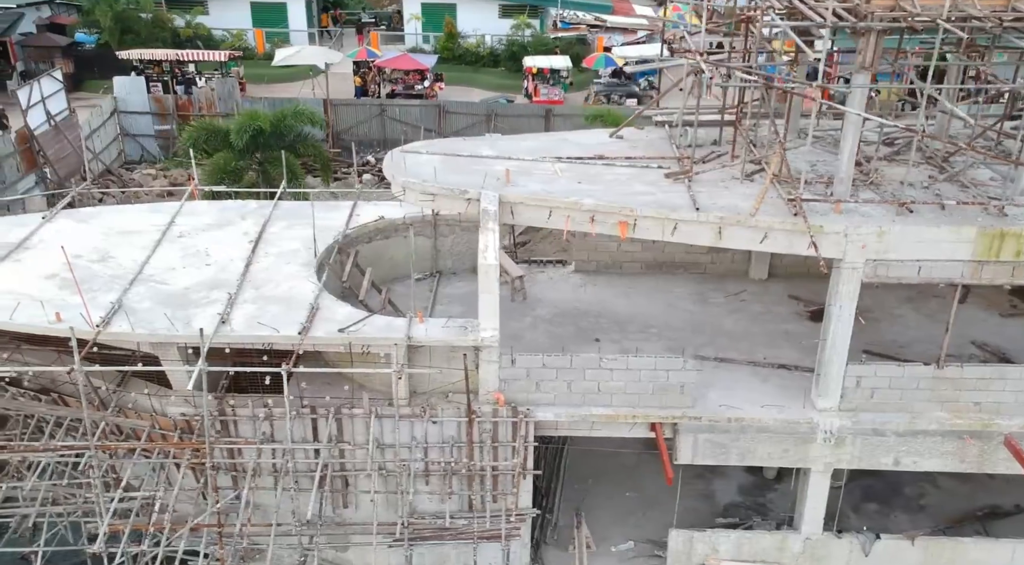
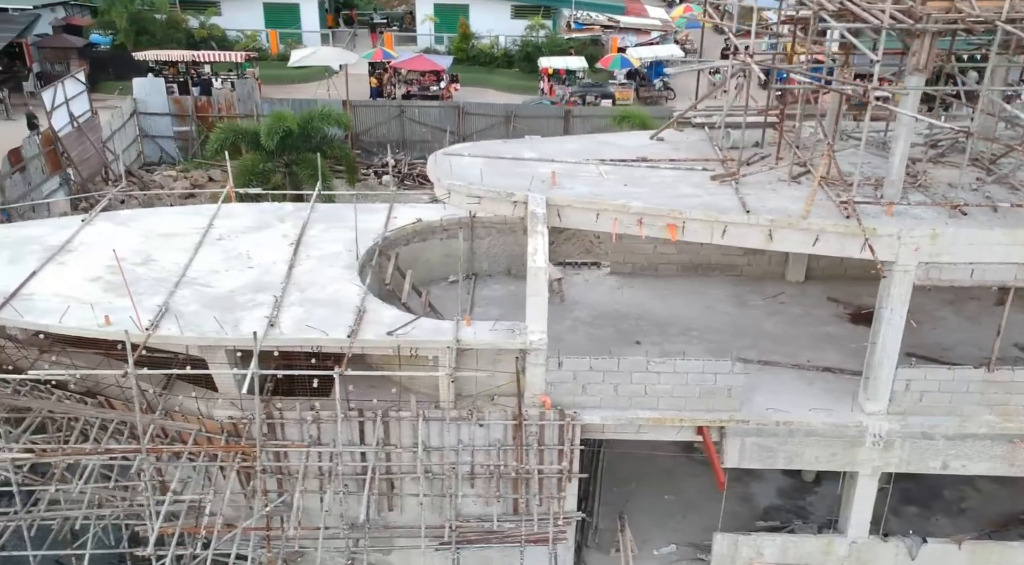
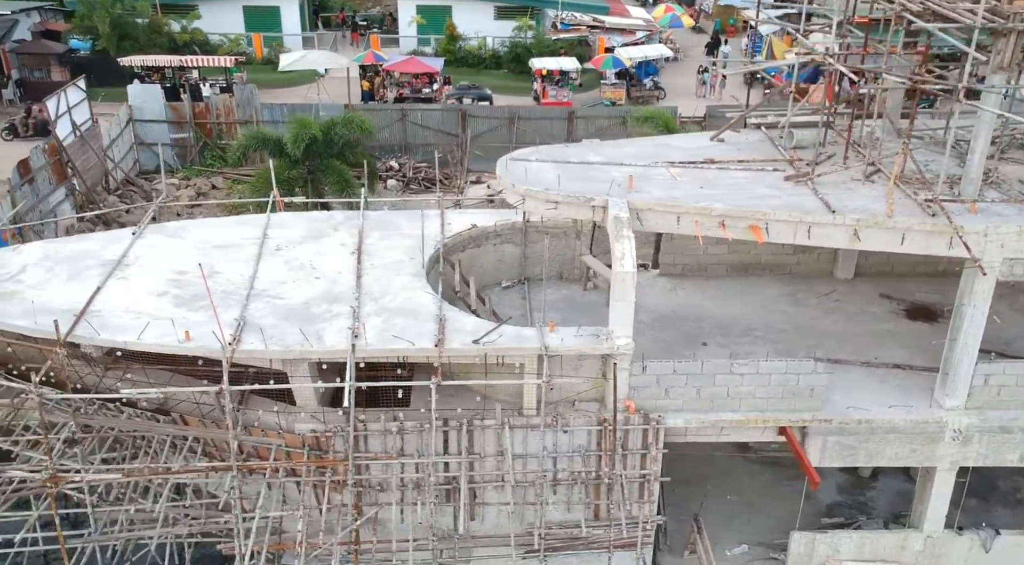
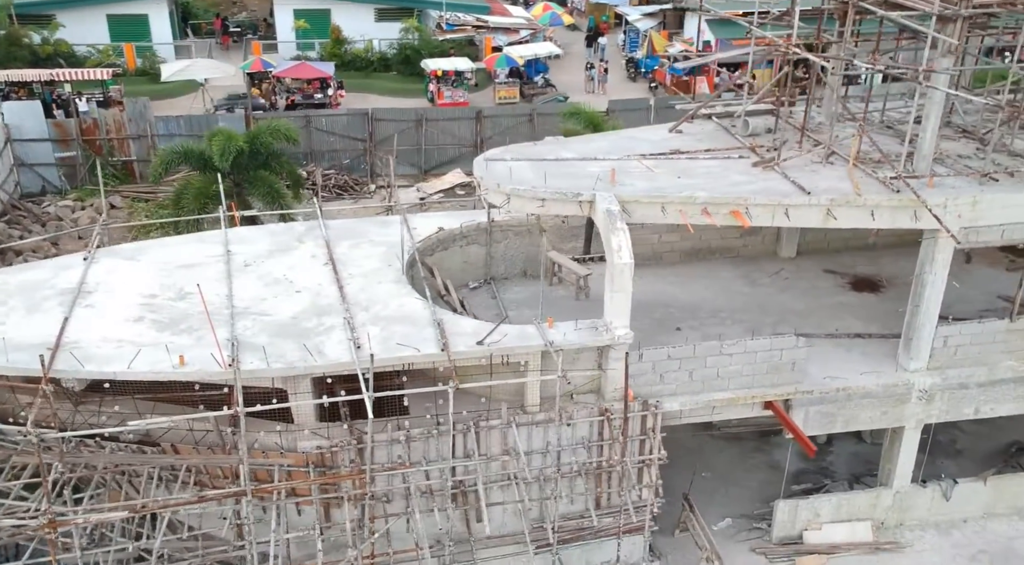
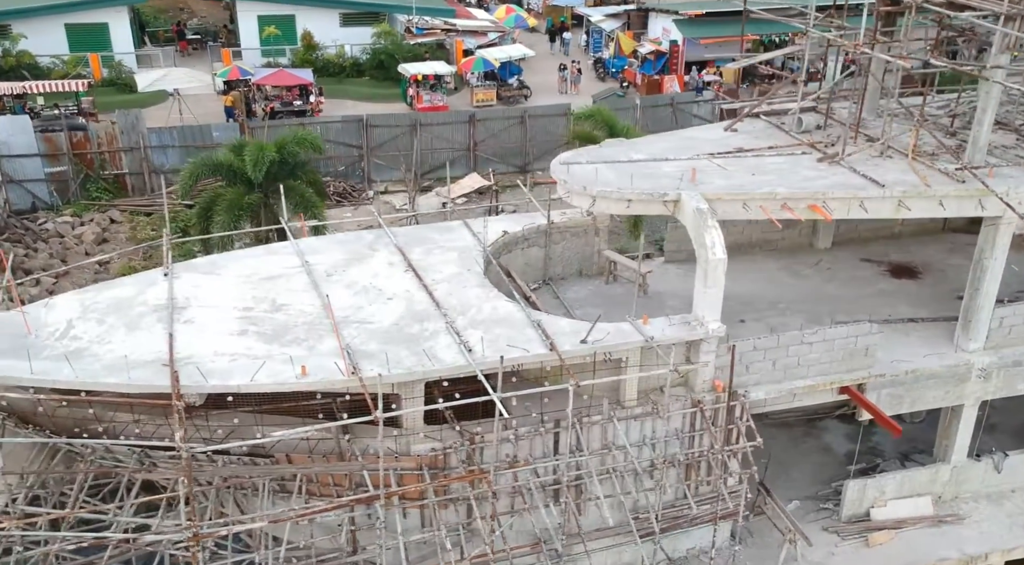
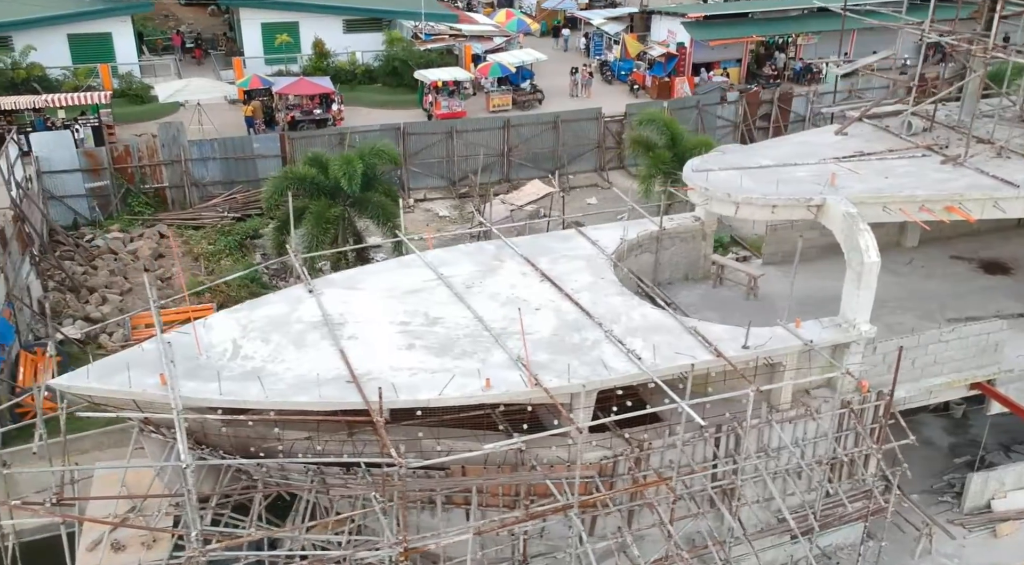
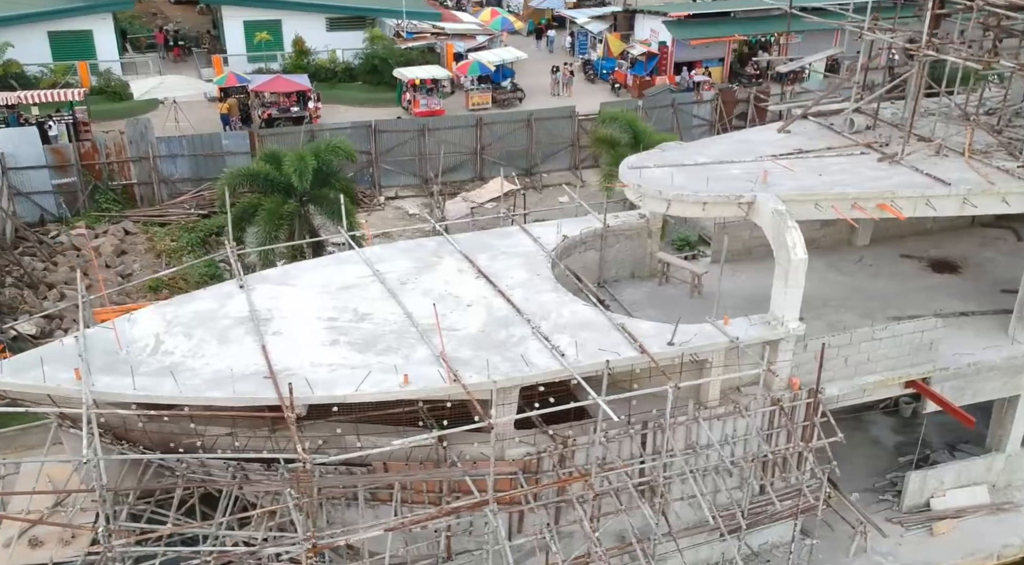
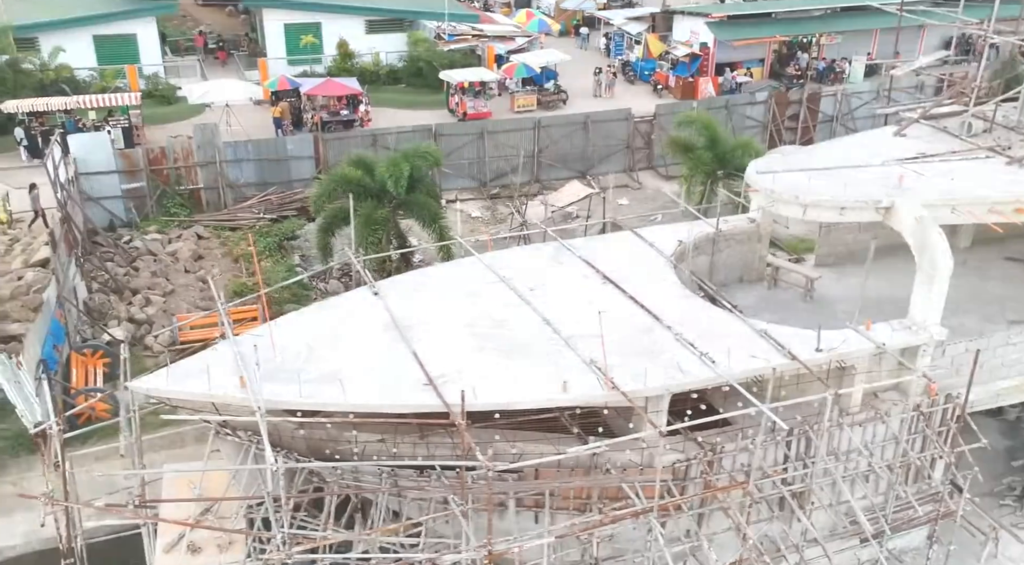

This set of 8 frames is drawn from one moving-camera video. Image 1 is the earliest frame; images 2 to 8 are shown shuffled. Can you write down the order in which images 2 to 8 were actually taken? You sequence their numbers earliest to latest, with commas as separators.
2, 3, 4, 5, 7, 6, 8
